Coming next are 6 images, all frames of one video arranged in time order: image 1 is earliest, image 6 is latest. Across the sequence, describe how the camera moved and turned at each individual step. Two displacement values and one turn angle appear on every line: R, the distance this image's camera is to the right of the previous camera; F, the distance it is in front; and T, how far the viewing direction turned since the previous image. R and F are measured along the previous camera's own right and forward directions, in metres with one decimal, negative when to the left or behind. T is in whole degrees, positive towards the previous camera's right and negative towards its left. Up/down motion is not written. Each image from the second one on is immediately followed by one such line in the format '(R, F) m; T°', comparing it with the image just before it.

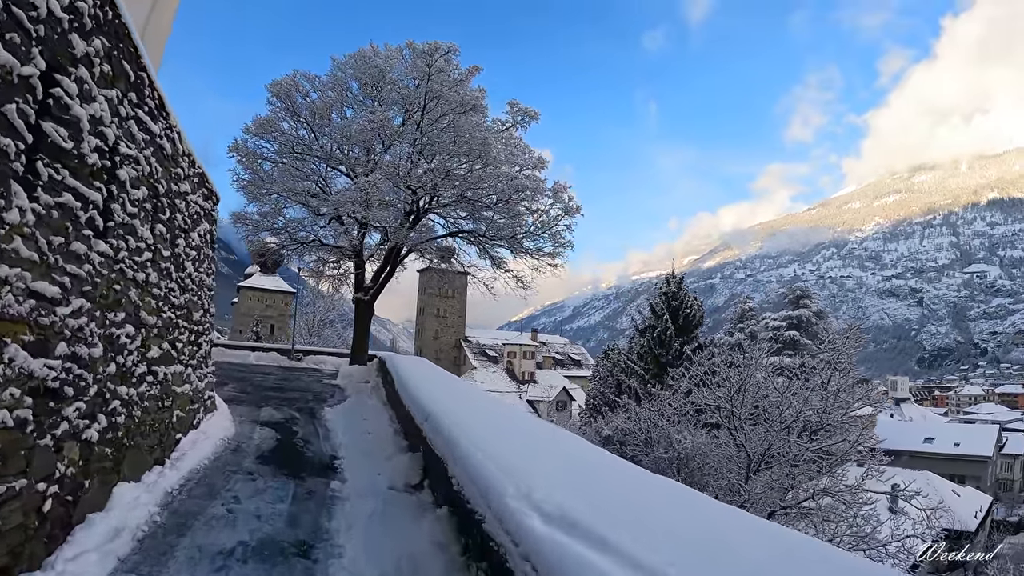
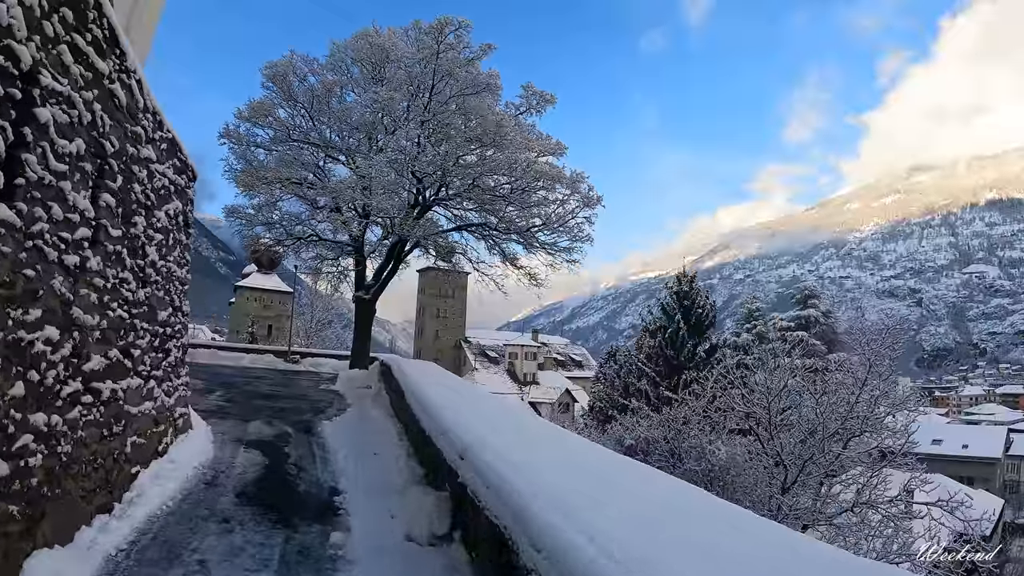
(-0.2, +0.8) m; 0°
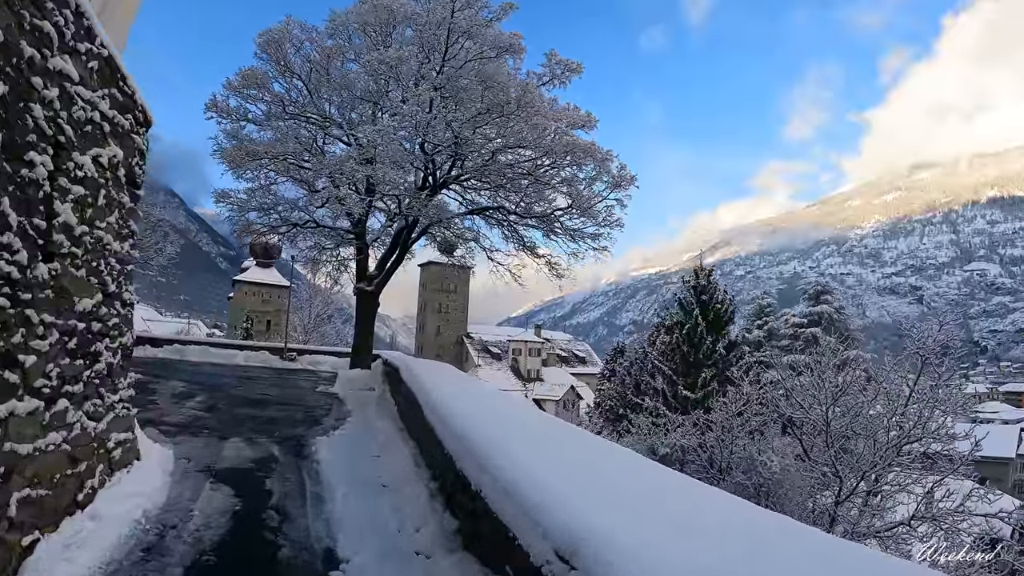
(-0.3, +1.1) m; 0°
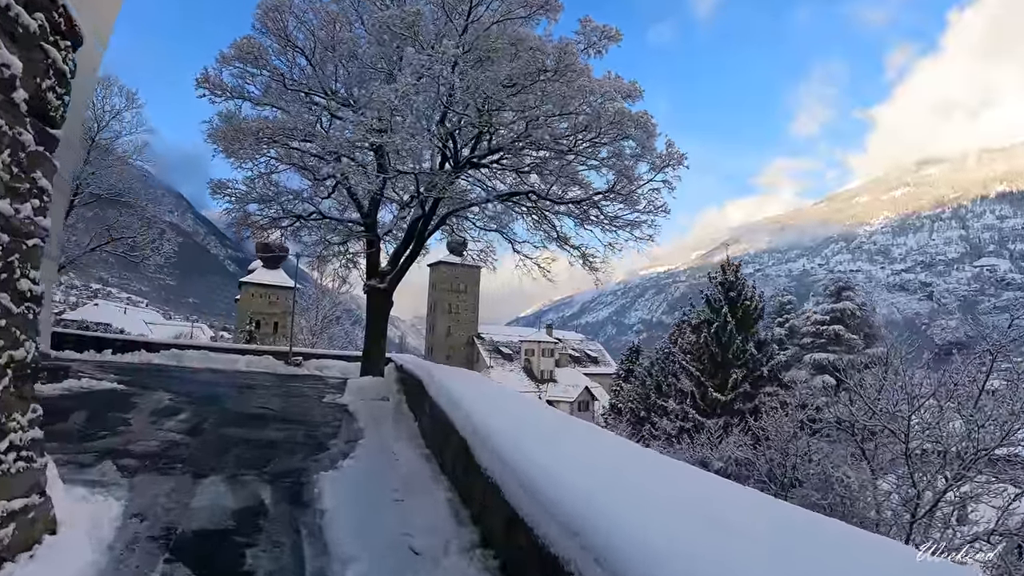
(-0.3, +1.1) m; -1°
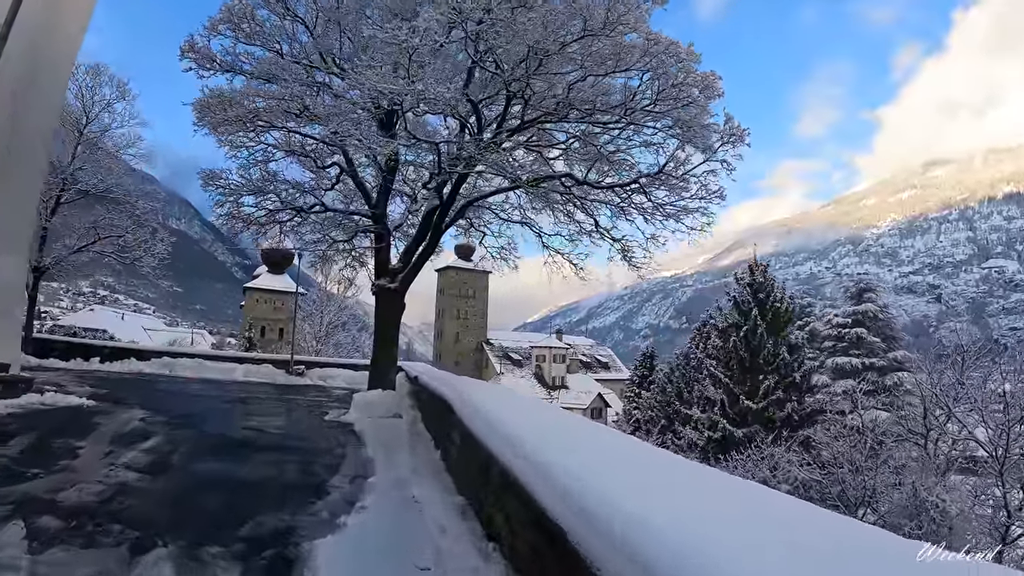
(-0.3, +1.1) m; -1°
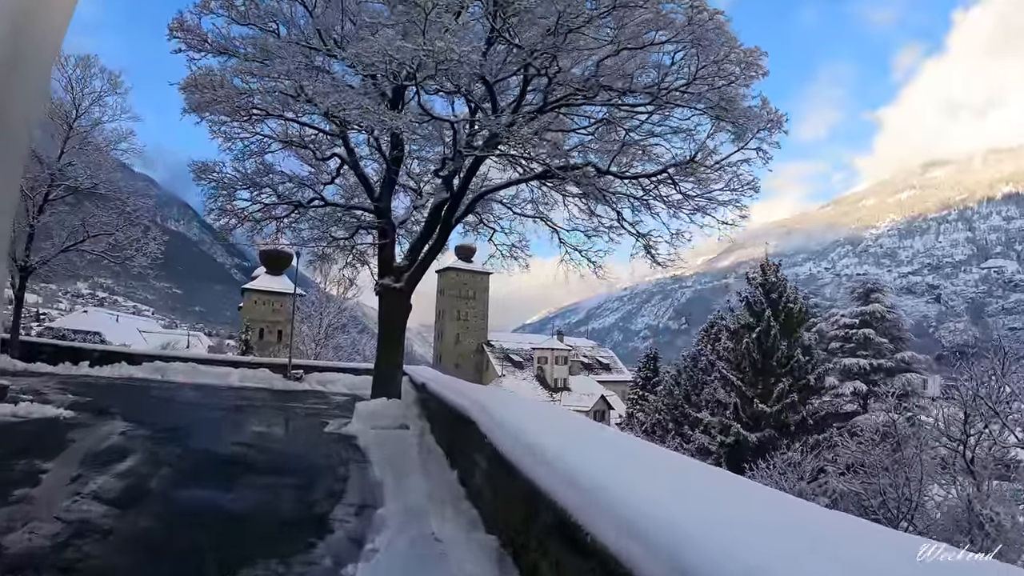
(-0.2, +0.5) m; 0°
